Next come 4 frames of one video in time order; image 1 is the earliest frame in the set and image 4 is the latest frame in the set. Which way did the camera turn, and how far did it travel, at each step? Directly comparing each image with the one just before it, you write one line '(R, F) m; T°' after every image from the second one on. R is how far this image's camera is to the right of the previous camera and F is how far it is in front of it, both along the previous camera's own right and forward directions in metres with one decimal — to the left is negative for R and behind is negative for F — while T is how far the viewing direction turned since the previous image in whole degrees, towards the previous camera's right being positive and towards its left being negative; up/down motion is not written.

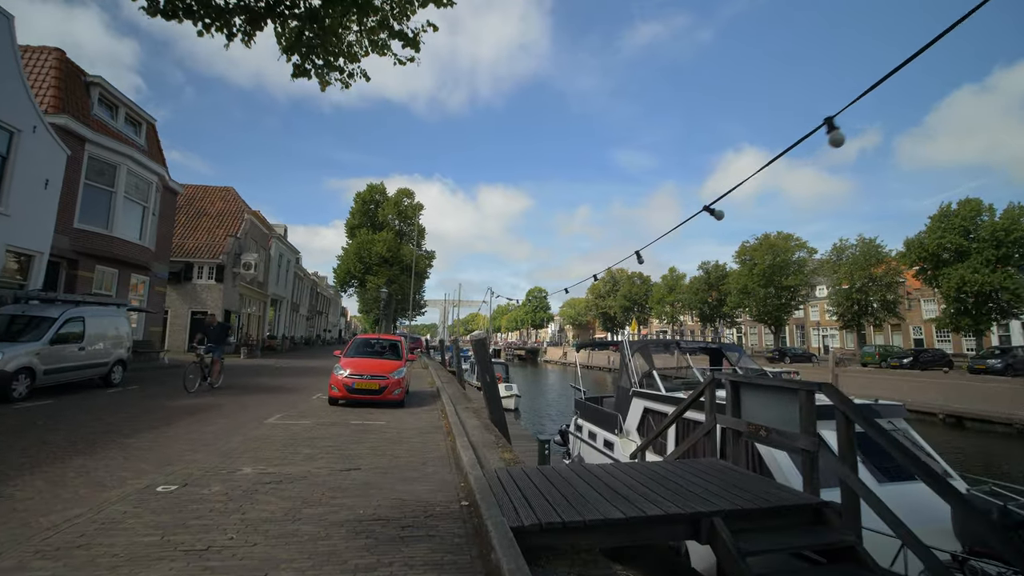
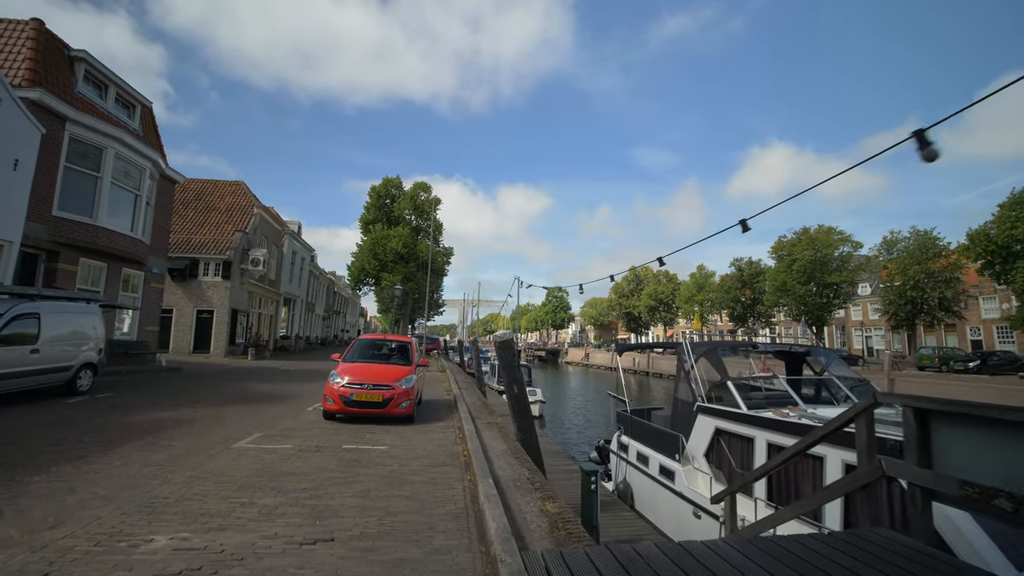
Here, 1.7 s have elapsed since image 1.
(-0.2, +1.9) m; -2°
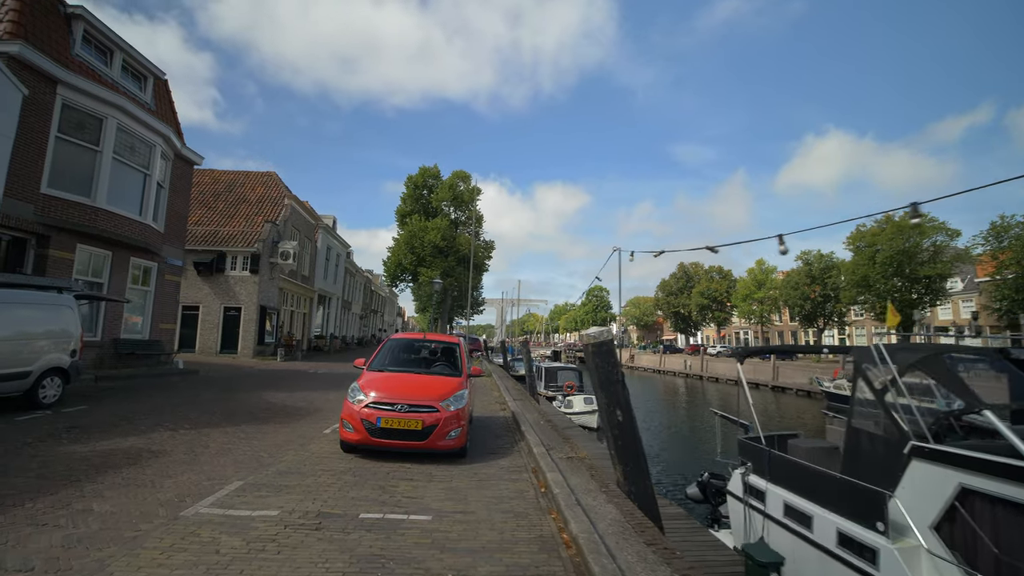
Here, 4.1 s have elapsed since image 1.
(-0.6, +2.5) m; -4°
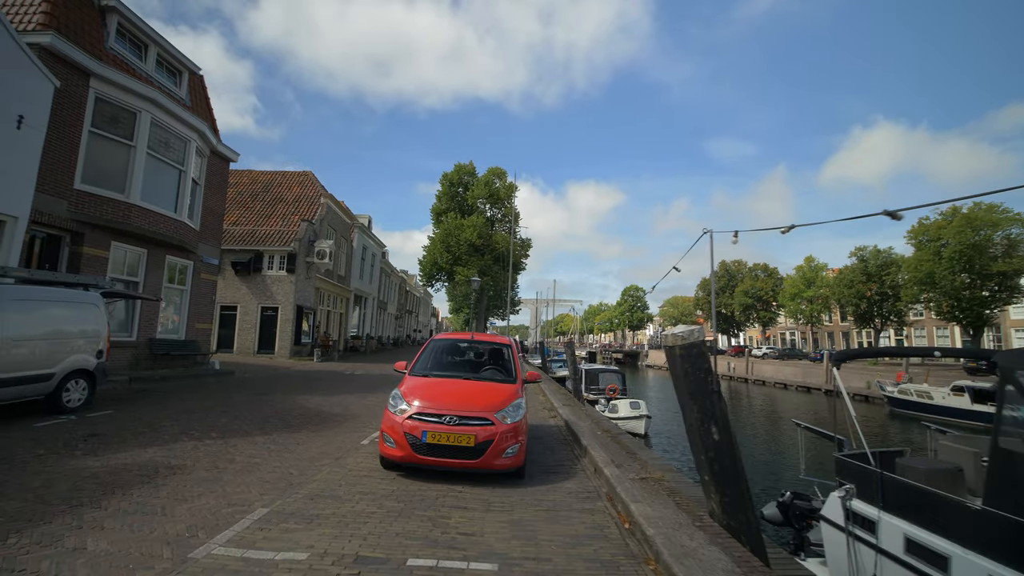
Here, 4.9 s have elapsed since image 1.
(-0.3, +0.9) m; -4°
